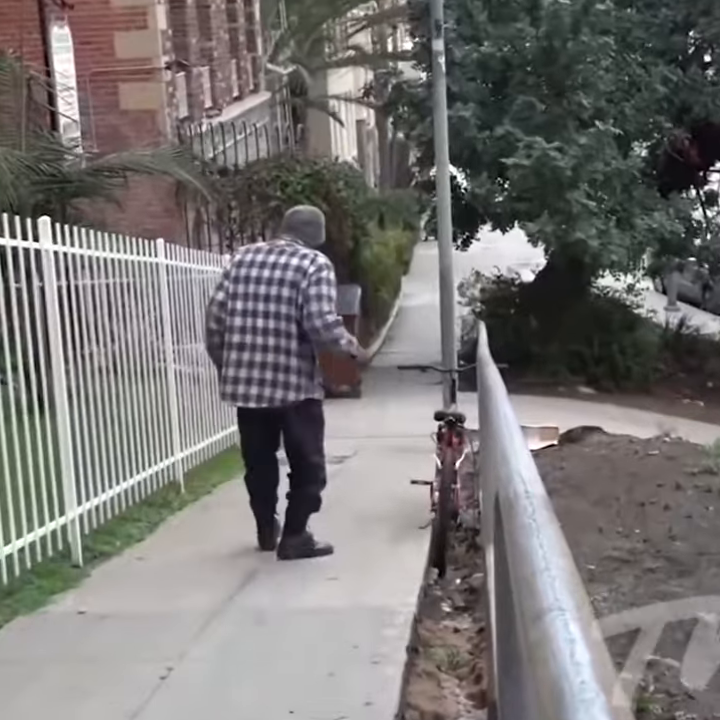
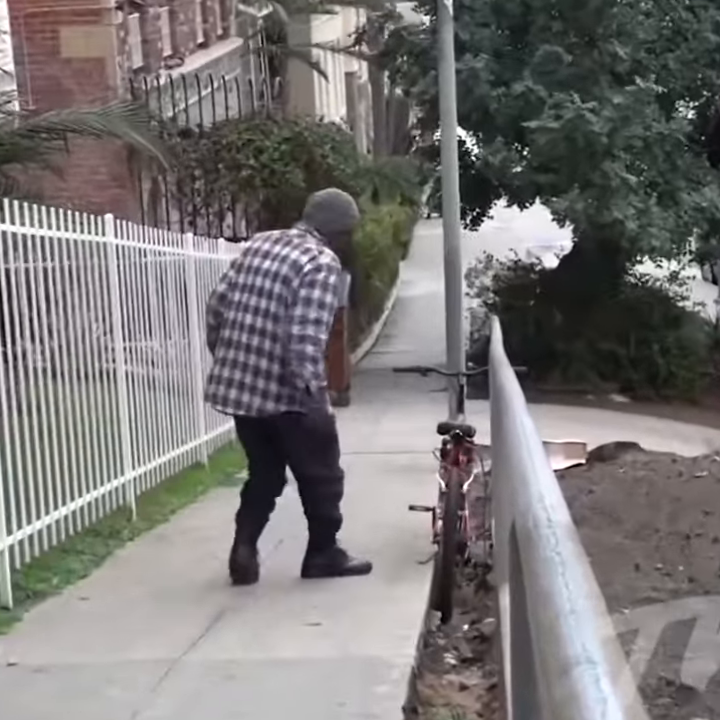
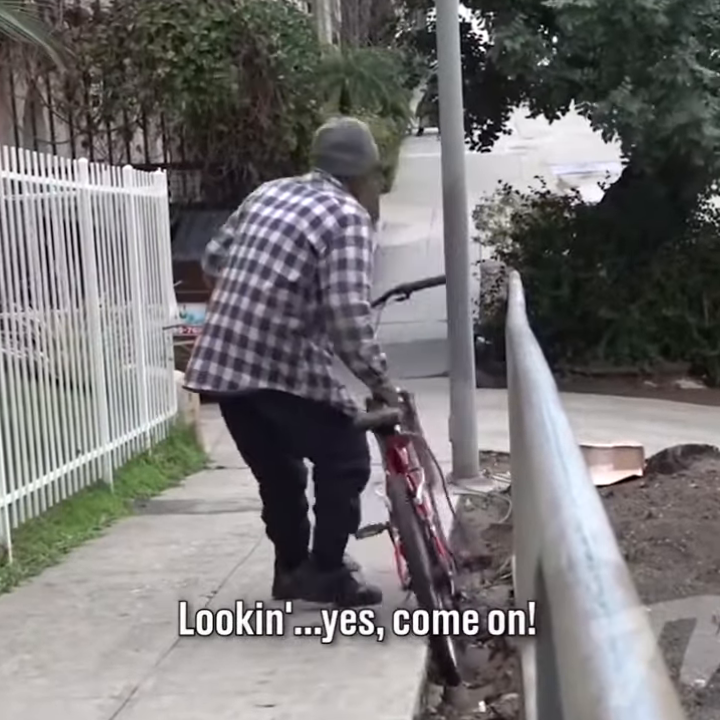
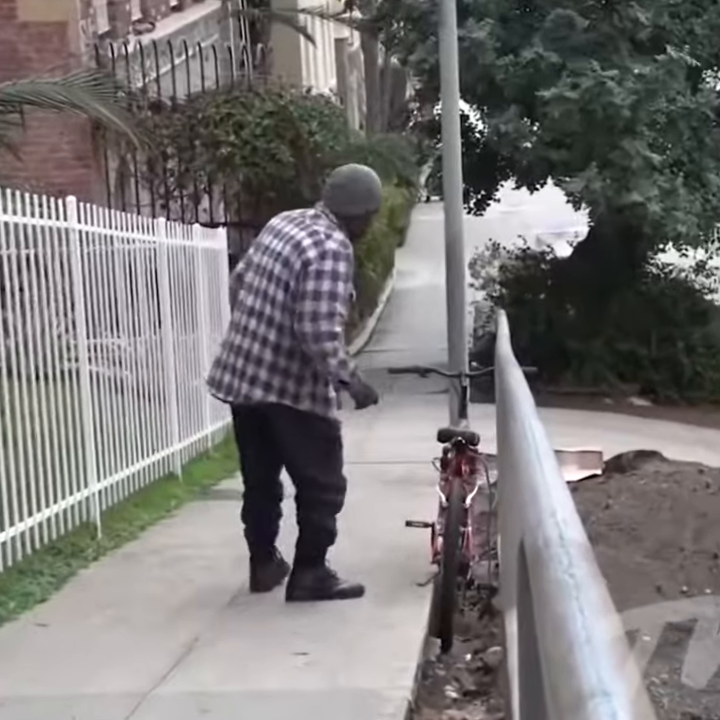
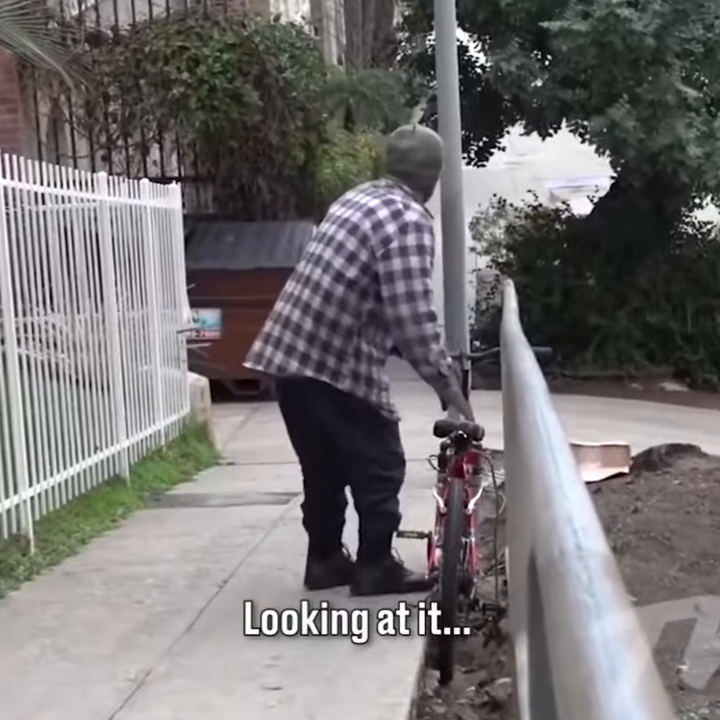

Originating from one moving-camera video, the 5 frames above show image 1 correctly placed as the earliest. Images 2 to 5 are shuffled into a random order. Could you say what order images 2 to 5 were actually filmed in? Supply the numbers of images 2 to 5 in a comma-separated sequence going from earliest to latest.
2, 4, 5, 3
